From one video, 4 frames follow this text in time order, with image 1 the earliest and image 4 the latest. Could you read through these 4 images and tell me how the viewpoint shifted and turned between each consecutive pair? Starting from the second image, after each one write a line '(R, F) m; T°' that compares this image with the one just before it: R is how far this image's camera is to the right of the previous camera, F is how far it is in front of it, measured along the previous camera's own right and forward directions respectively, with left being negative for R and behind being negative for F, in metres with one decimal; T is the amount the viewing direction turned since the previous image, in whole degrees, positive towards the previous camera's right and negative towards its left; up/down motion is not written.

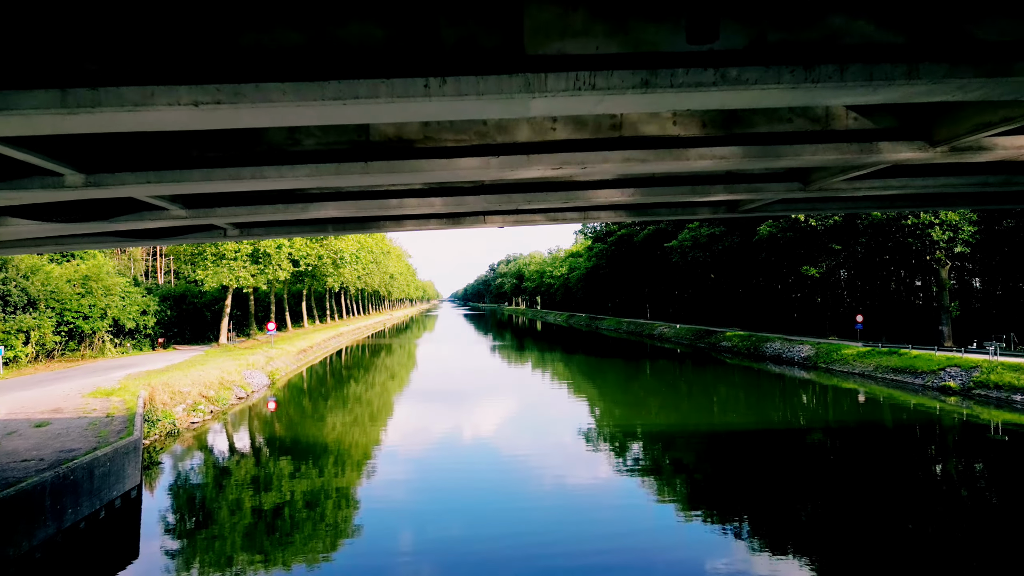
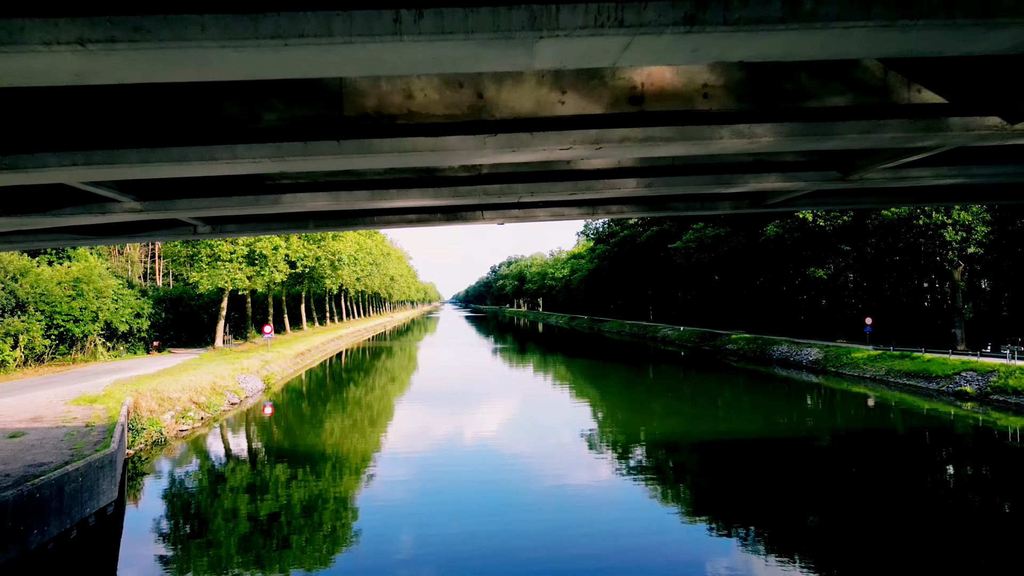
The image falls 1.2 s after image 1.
(0.0, +0.5) m; 0°
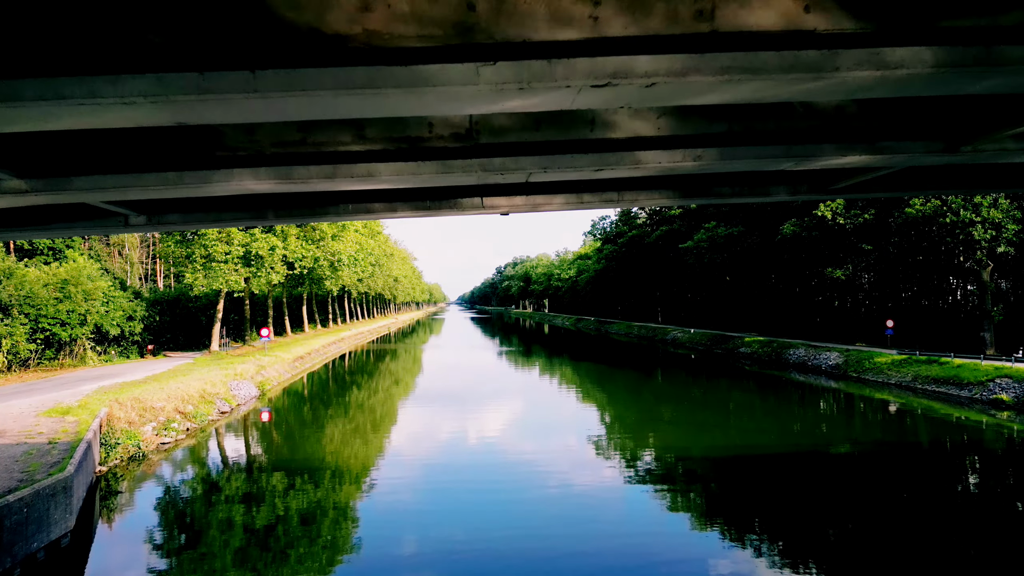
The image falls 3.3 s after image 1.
(0.0, +0.9) m; -1°
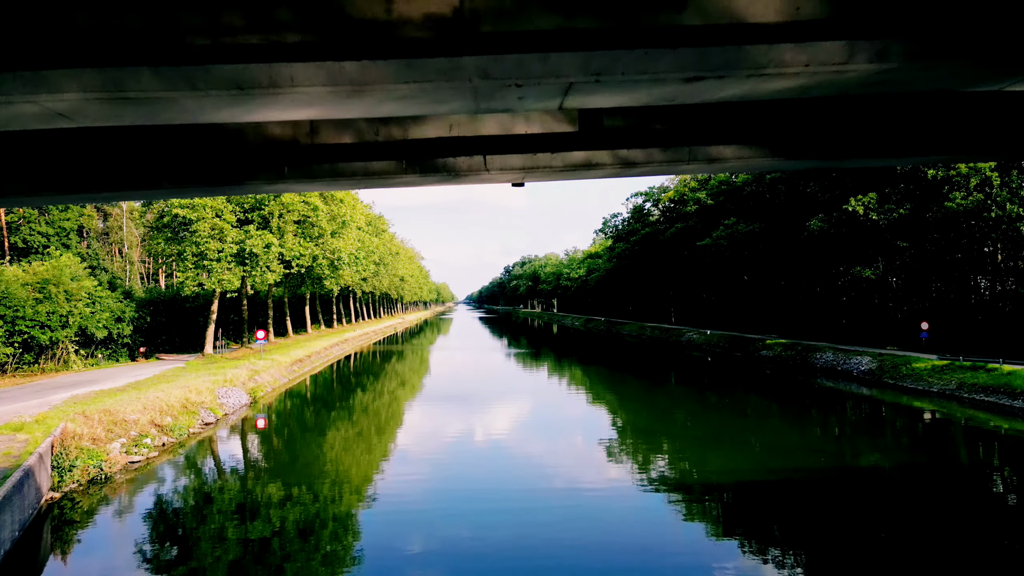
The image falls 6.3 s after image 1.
(0.0, +1.4) m; -1°
